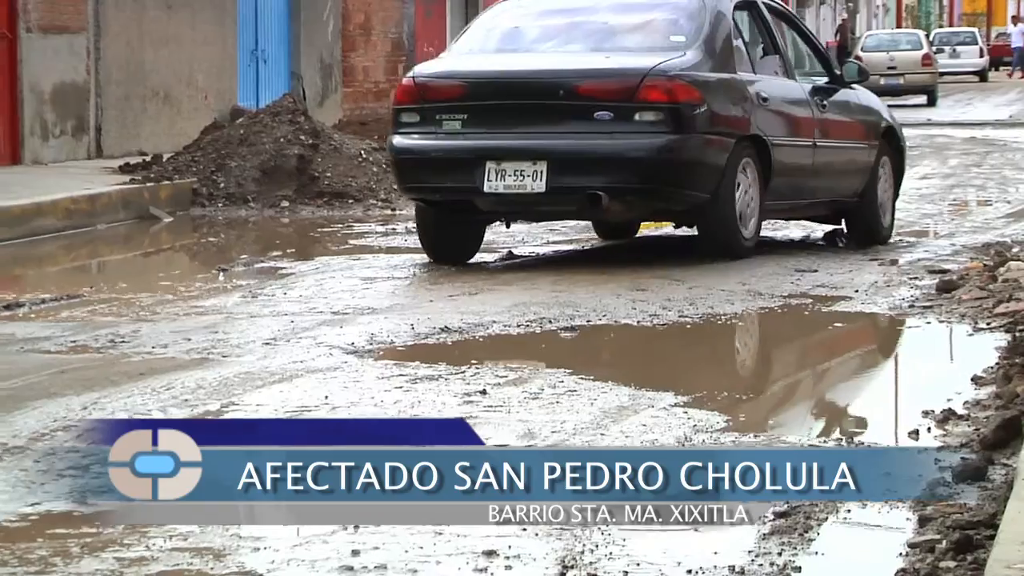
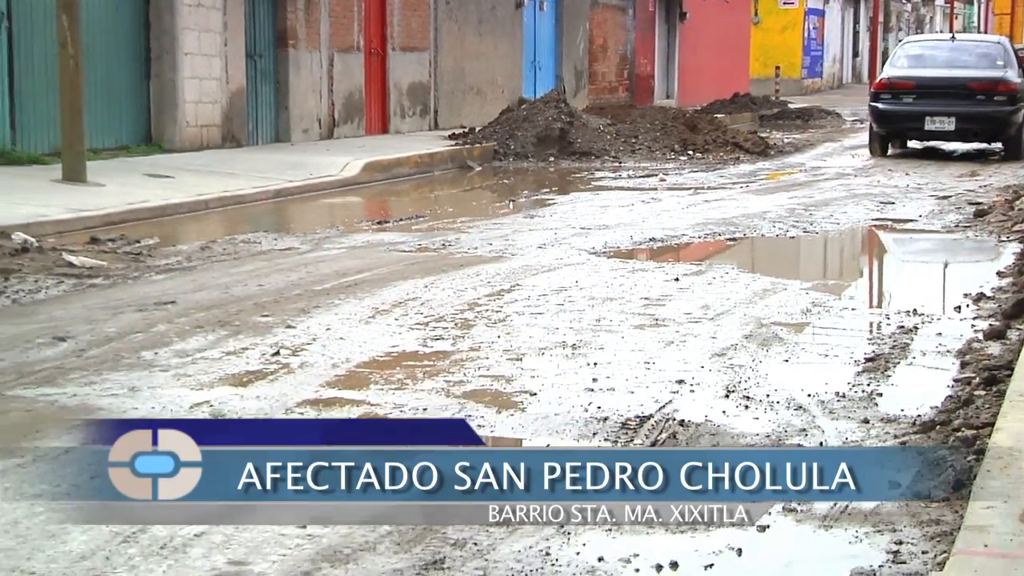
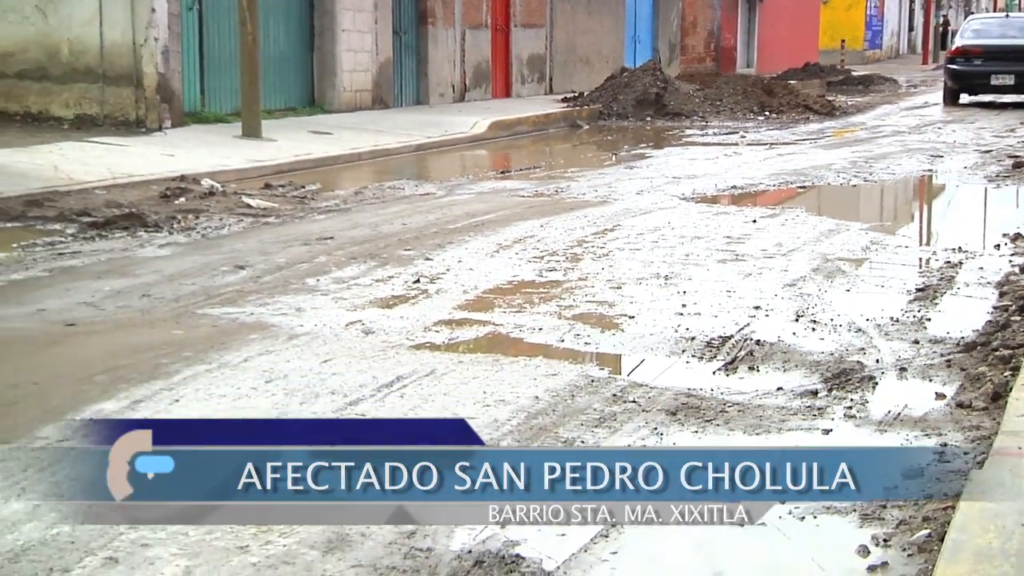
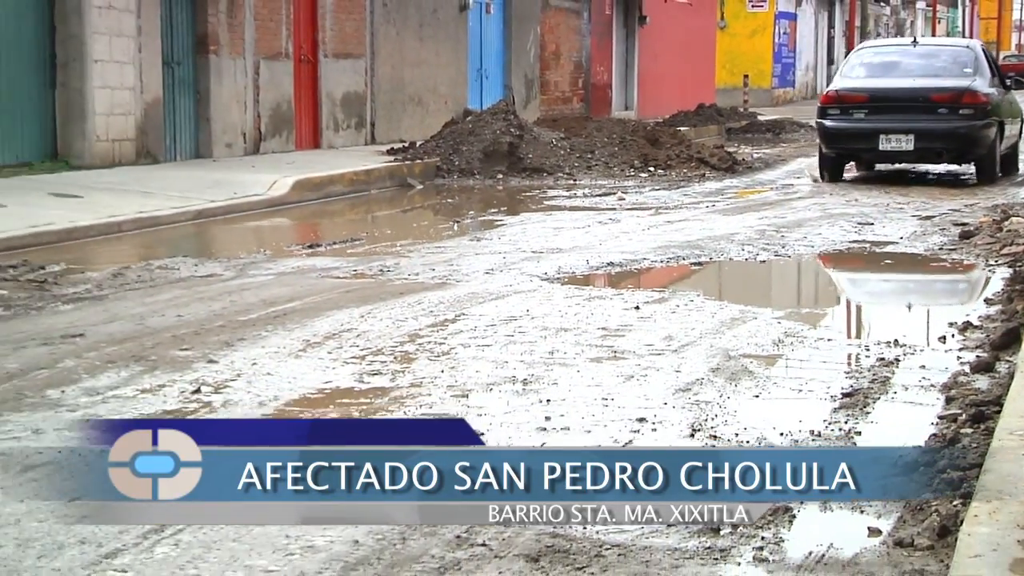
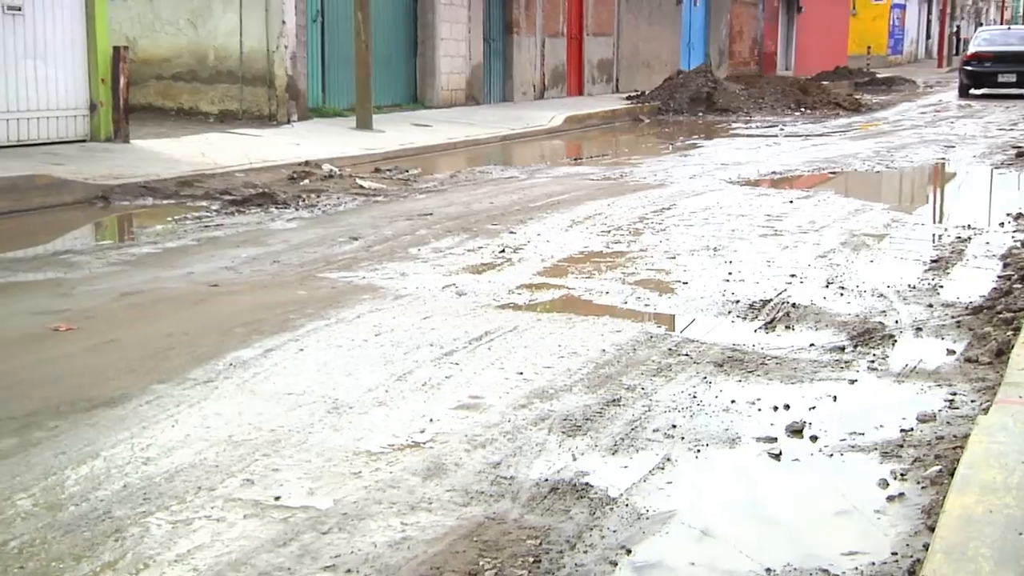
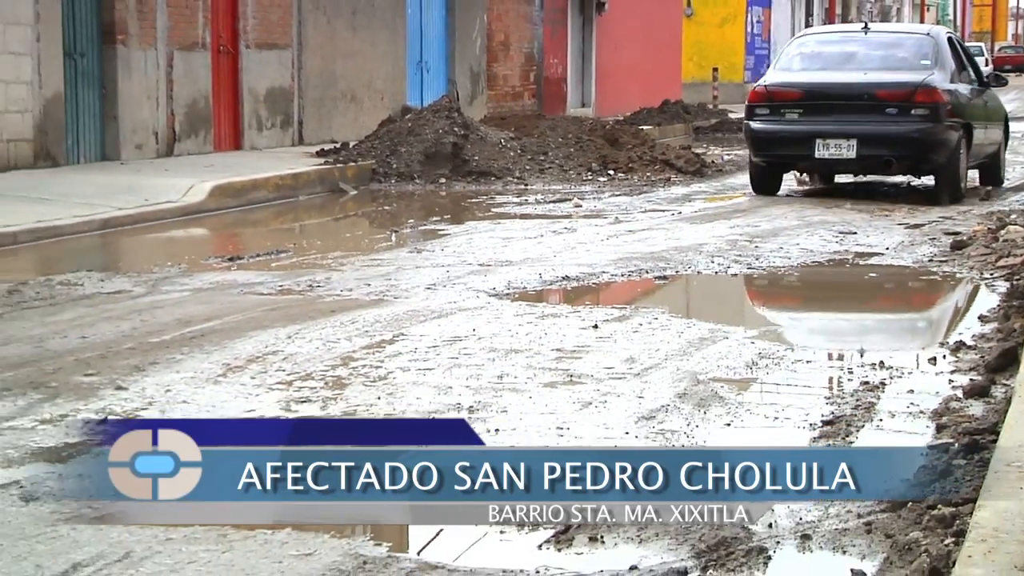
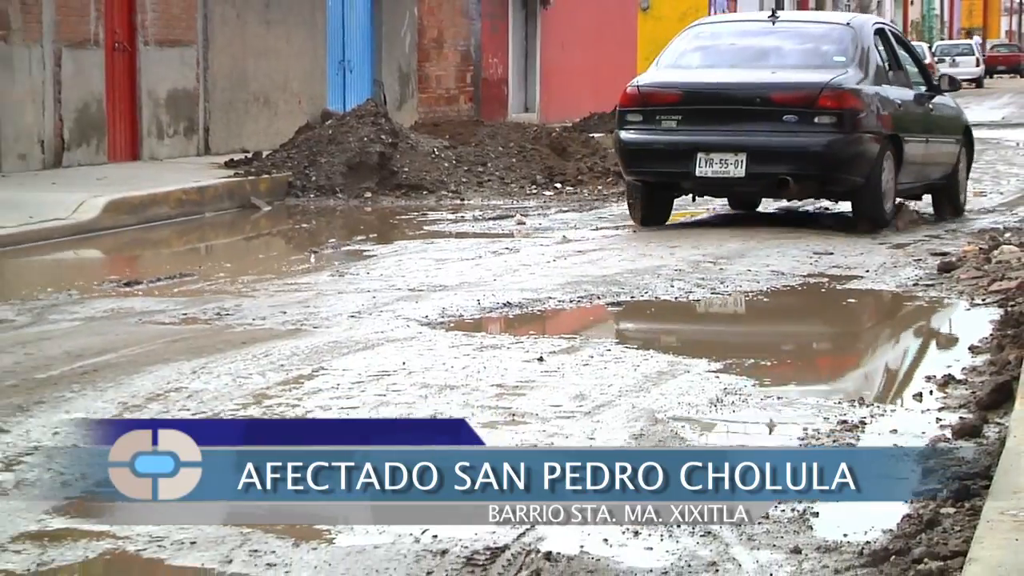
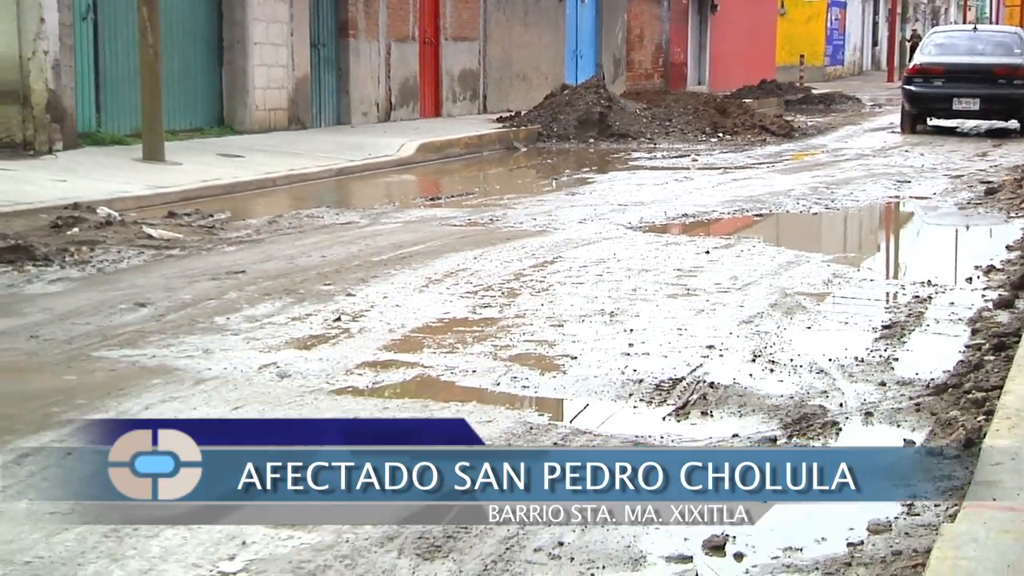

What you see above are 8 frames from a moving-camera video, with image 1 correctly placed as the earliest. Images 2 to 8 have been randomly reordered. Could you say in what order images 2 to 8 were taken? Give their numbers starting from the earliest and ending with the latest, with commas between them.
7, 6, 4, 2, 8, 3, 5
